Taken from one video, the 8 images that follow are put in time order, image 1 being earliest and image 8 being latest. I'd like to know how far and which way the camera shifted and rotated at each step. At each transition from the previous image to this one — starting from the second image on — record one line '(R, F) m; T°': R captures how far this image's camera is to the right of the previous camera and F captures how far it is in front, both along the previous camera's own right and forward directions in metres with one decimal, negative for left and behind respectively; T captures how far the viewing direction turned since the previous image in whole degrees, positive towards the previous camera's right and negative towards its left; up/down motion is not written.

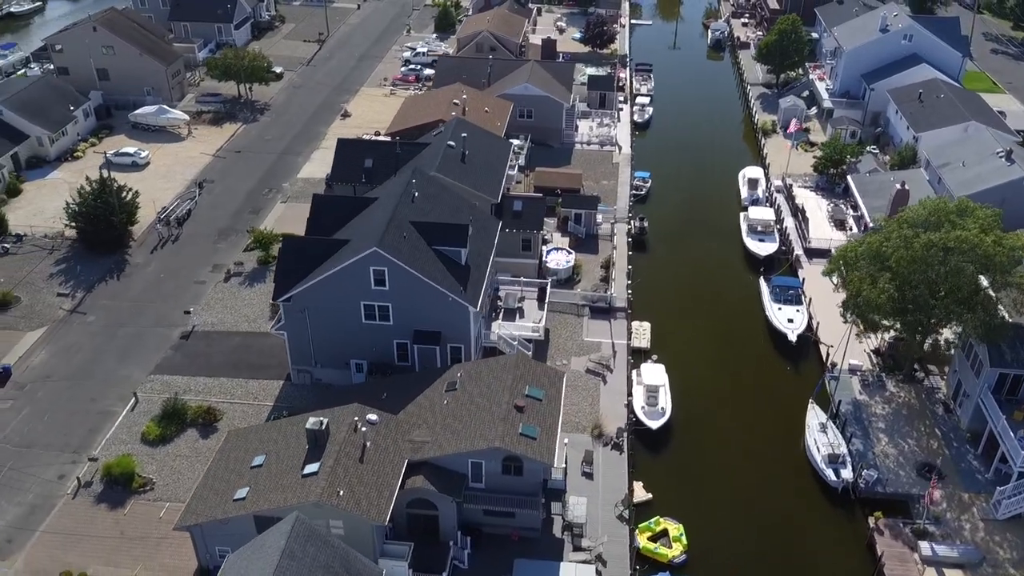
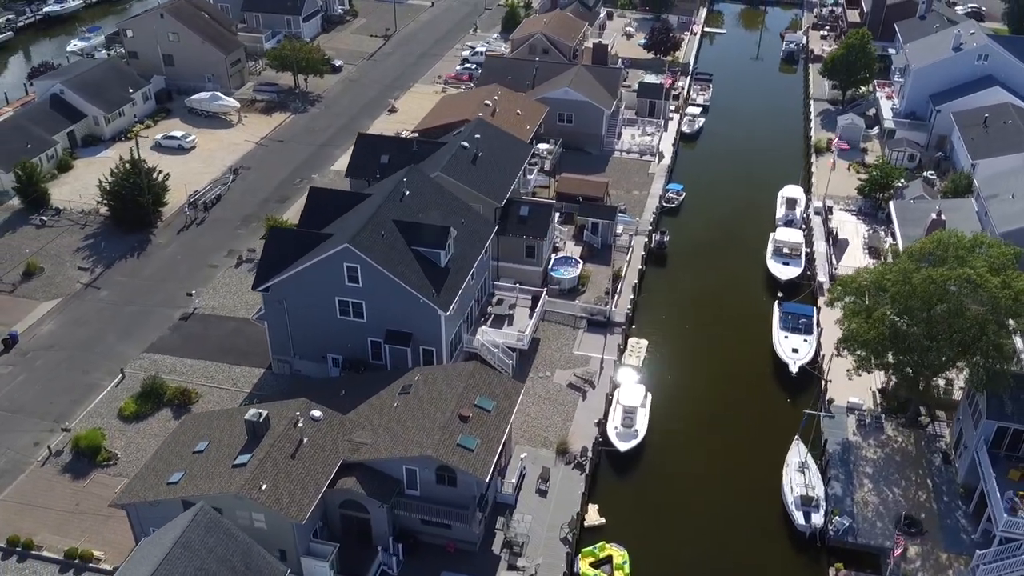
(+5.0, +1.1) m; -7°
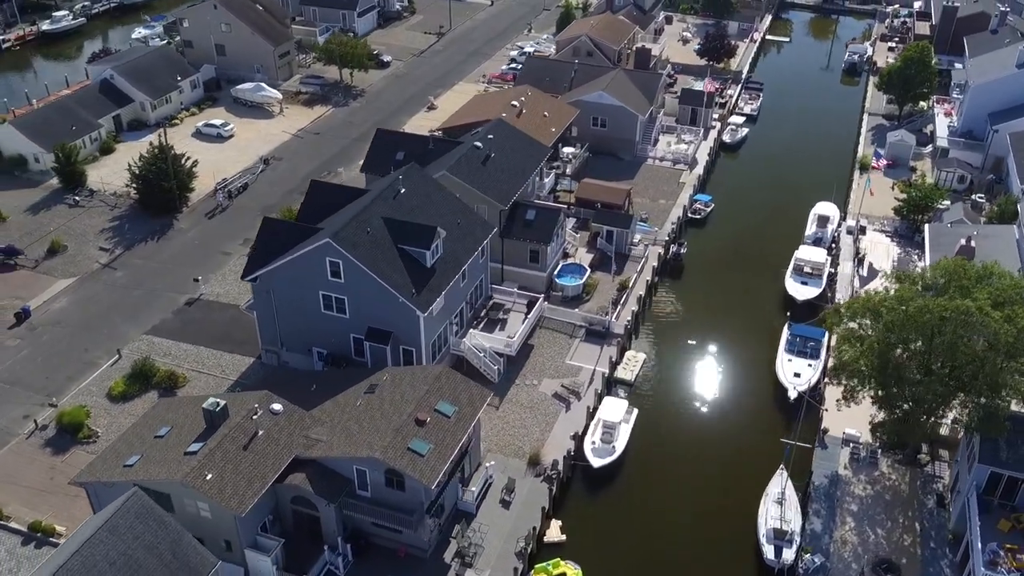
(+3.8, +0.9) m; -5°
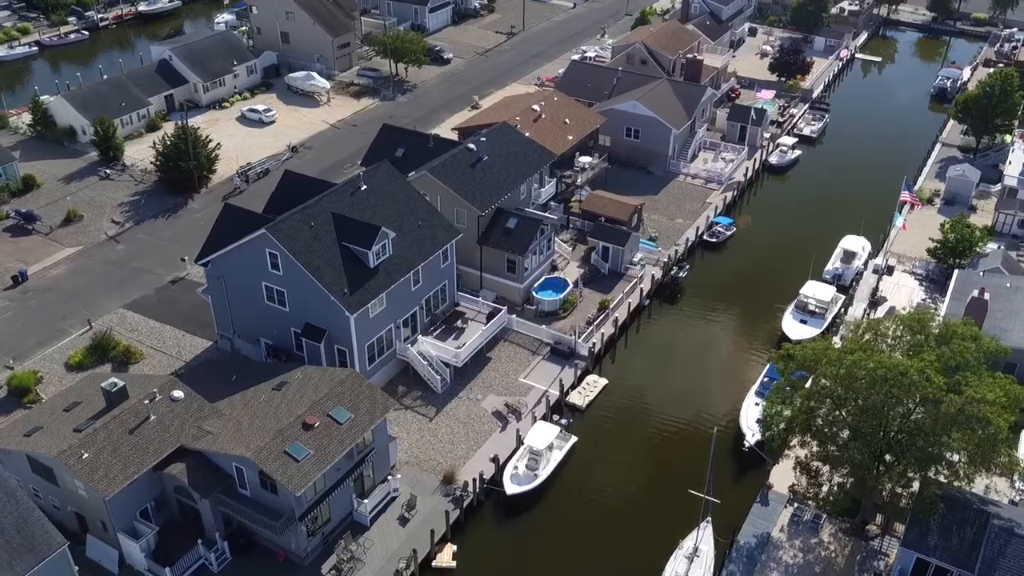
(+7.1, +2.1) m; -8°
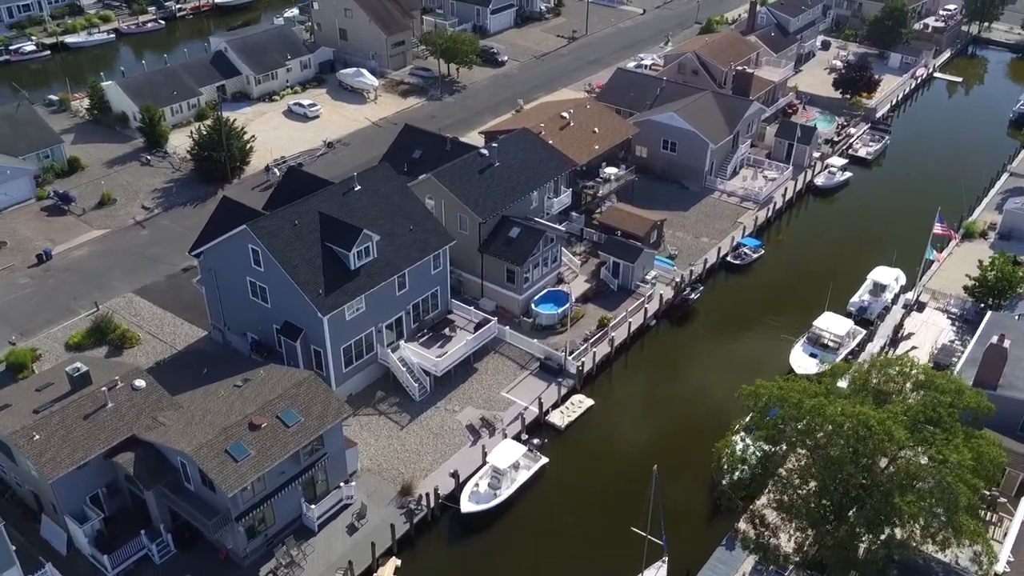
(+4.2, +1.2) m; -6°
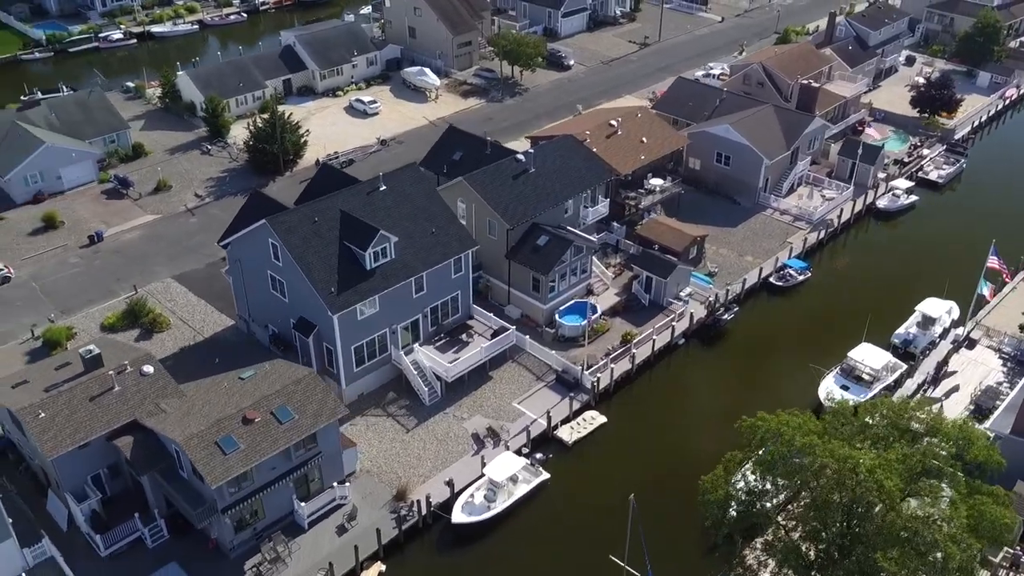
(+2.7, +0.7) m; -6°
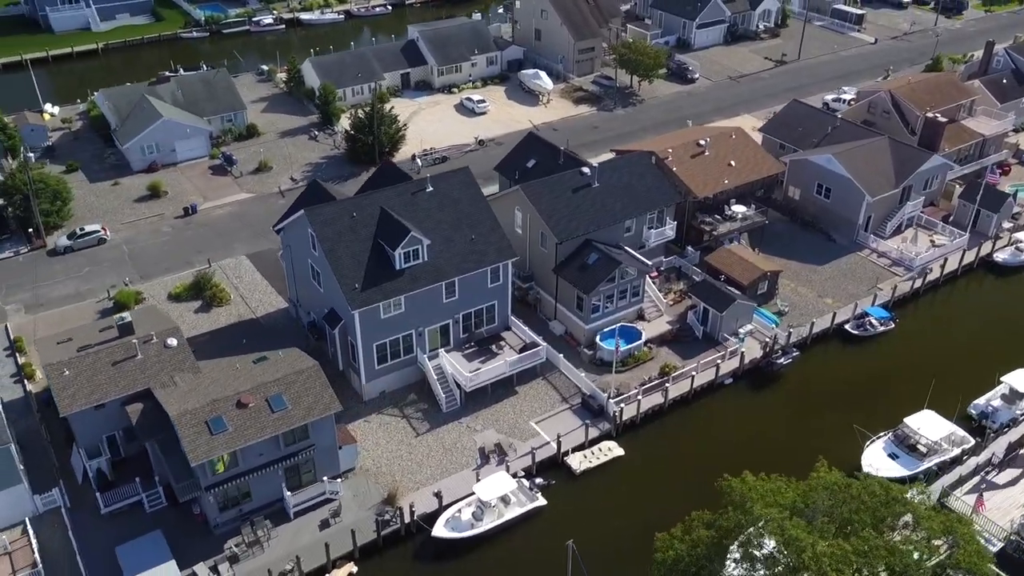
(+4.9, +1.4) m; -10°
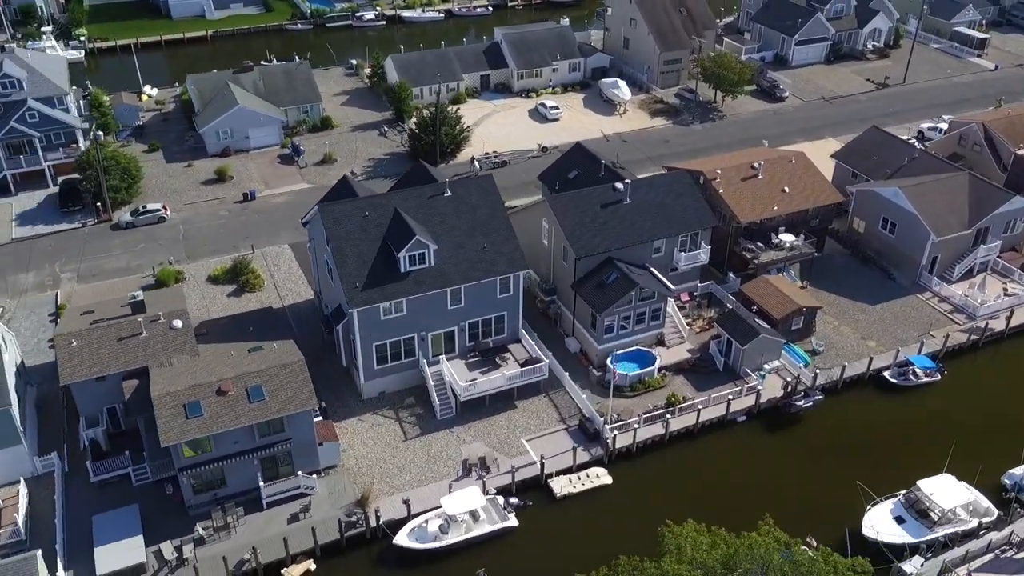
(+4.5, +1.0) m; -8°
